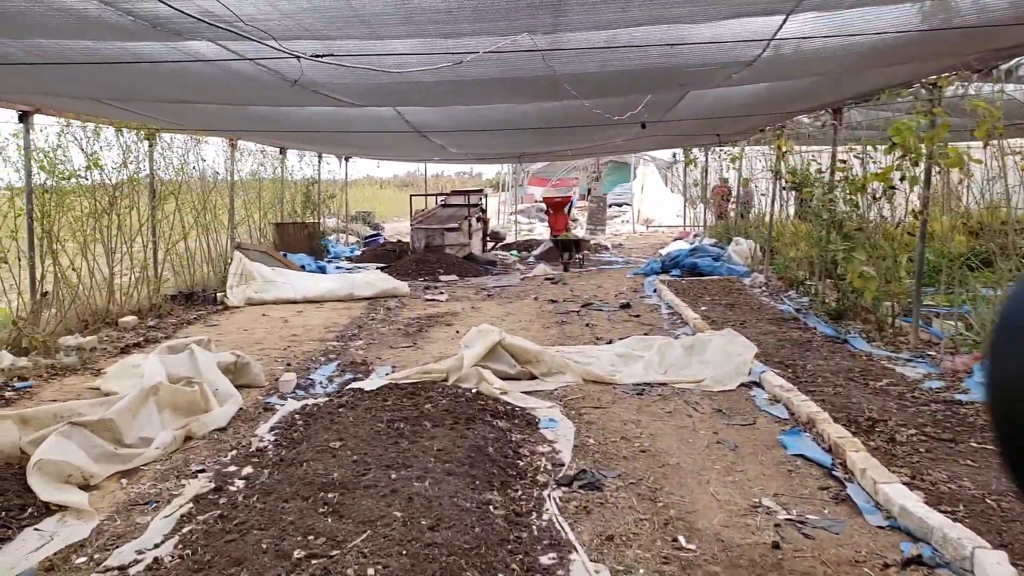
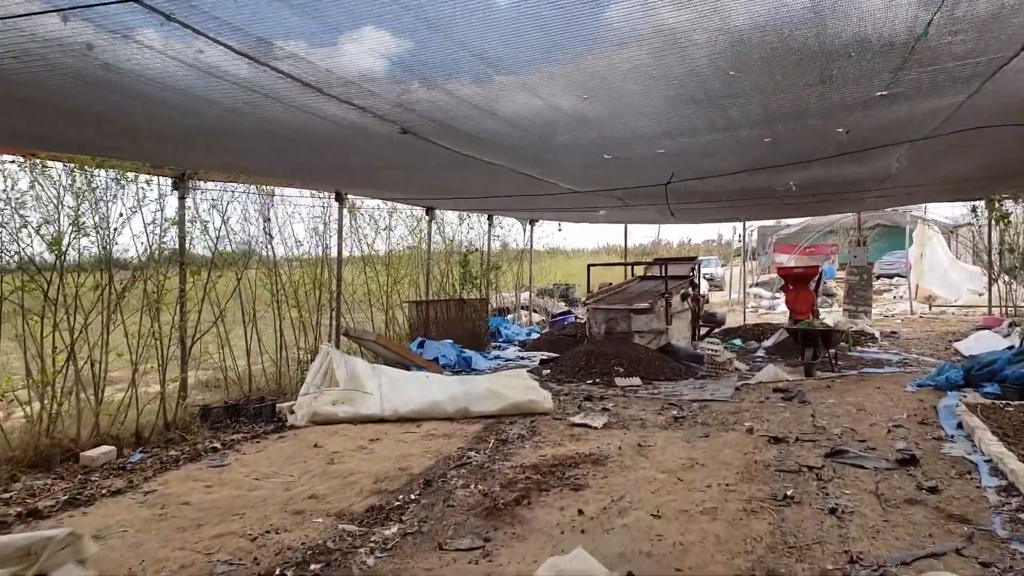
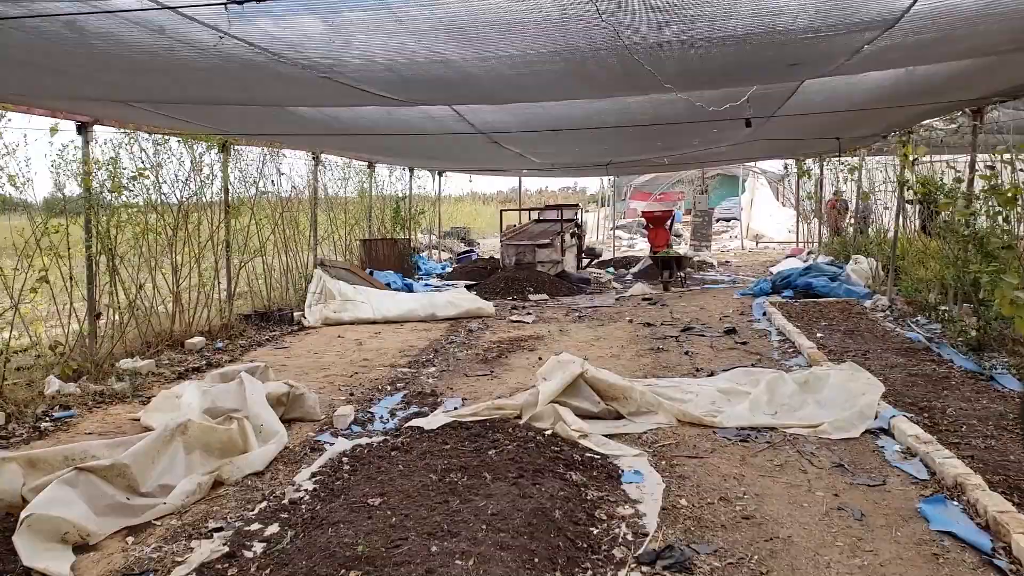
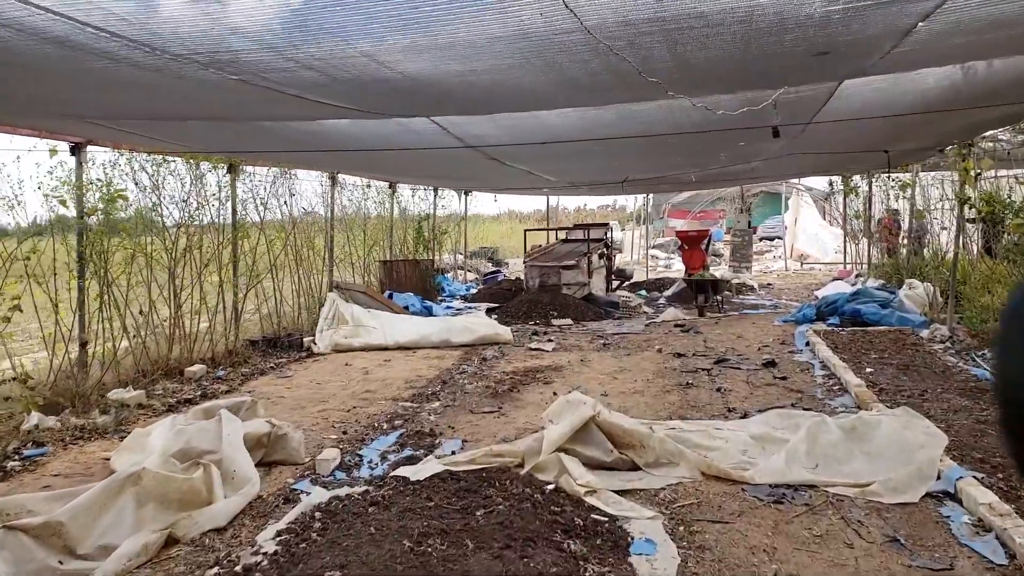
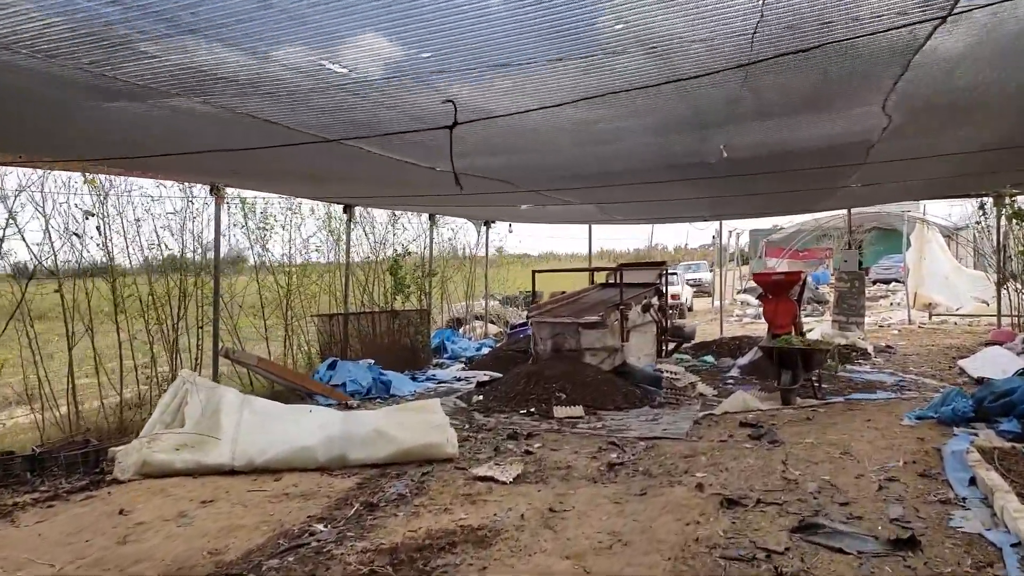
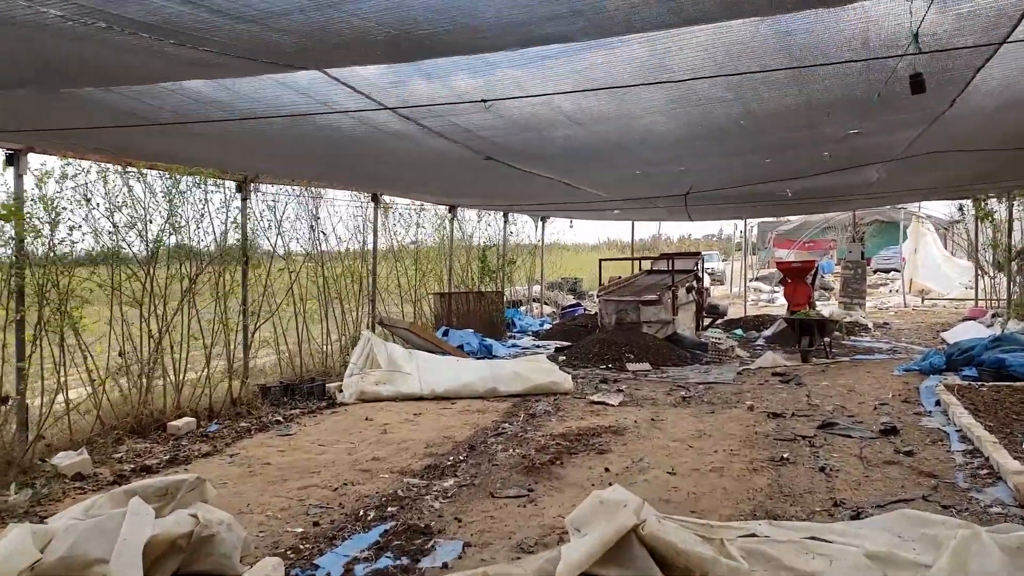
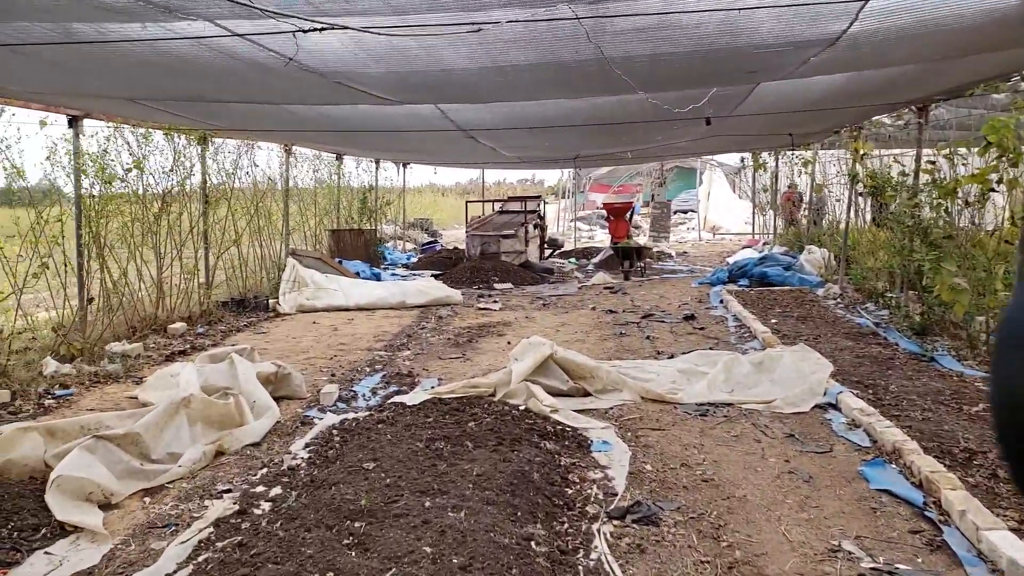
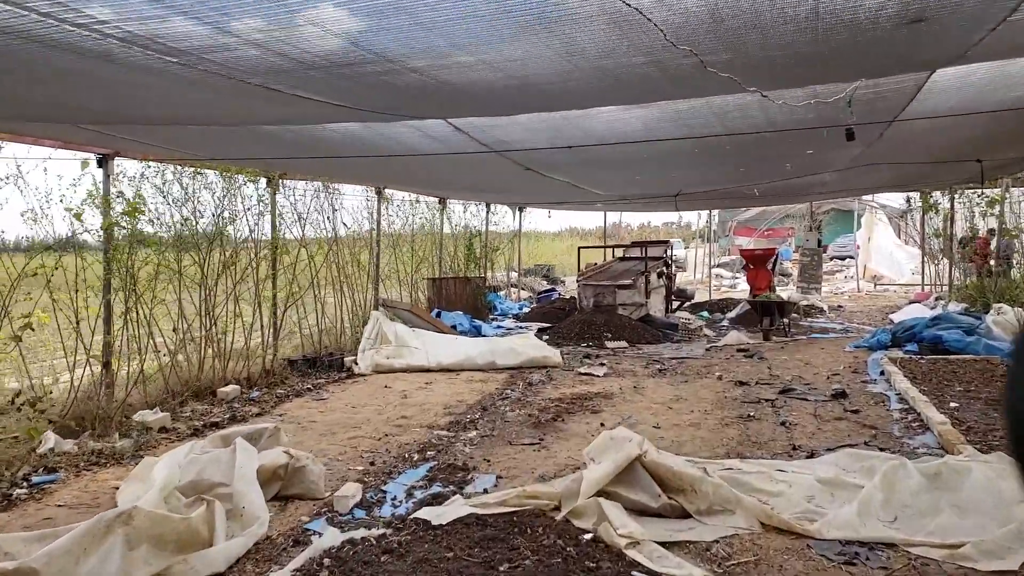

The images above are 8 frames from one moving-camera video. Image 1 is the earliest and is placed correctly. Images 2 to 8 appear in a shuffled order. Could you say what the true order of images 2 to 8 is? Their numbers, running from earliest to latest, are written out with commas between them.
7, 3, 4, 8, 6, 2, 5
